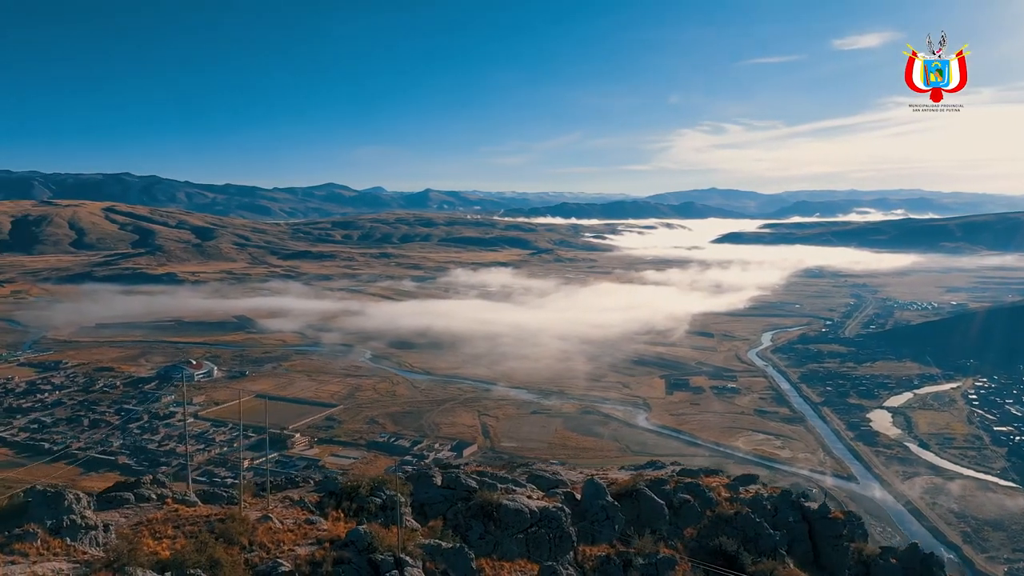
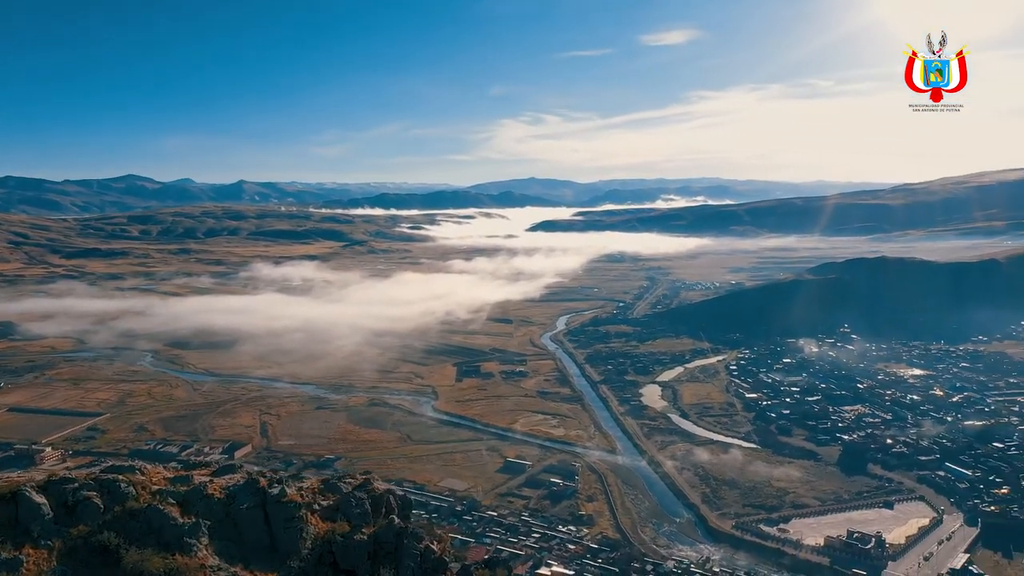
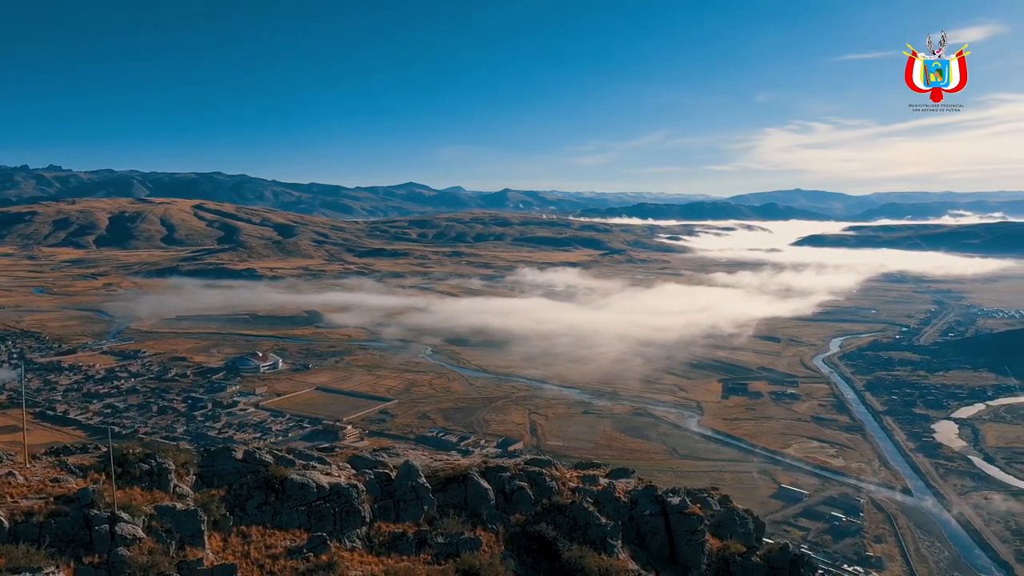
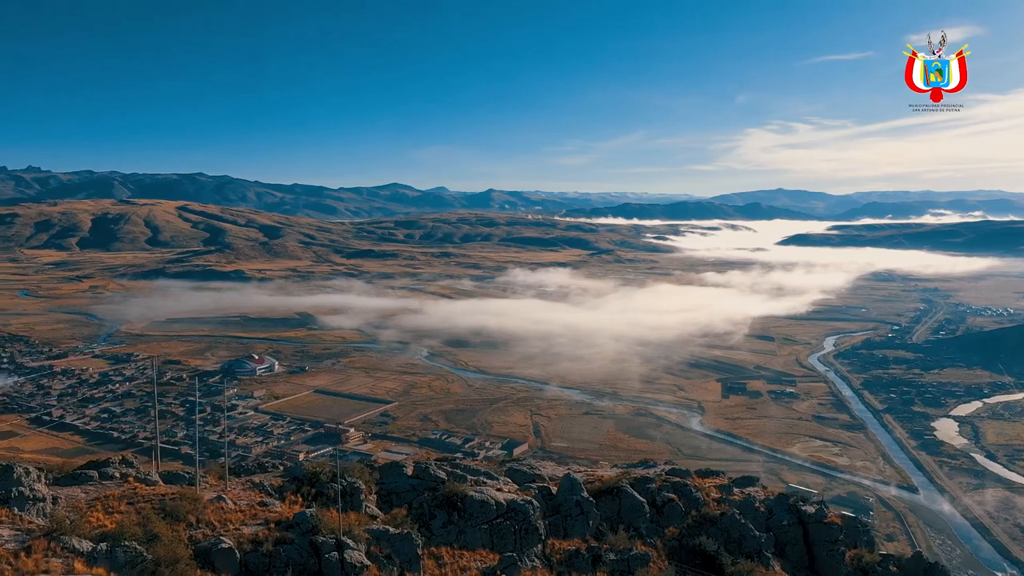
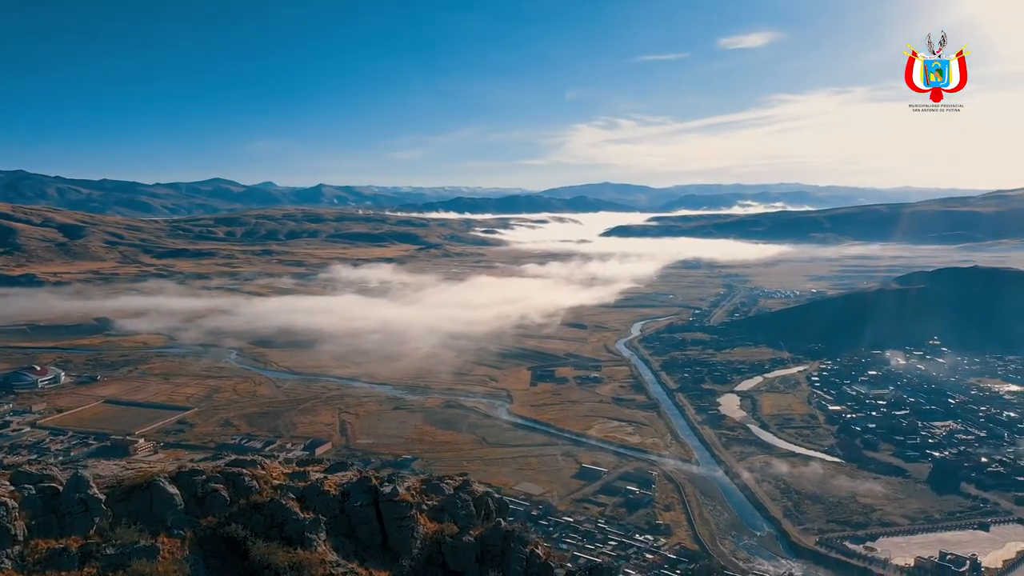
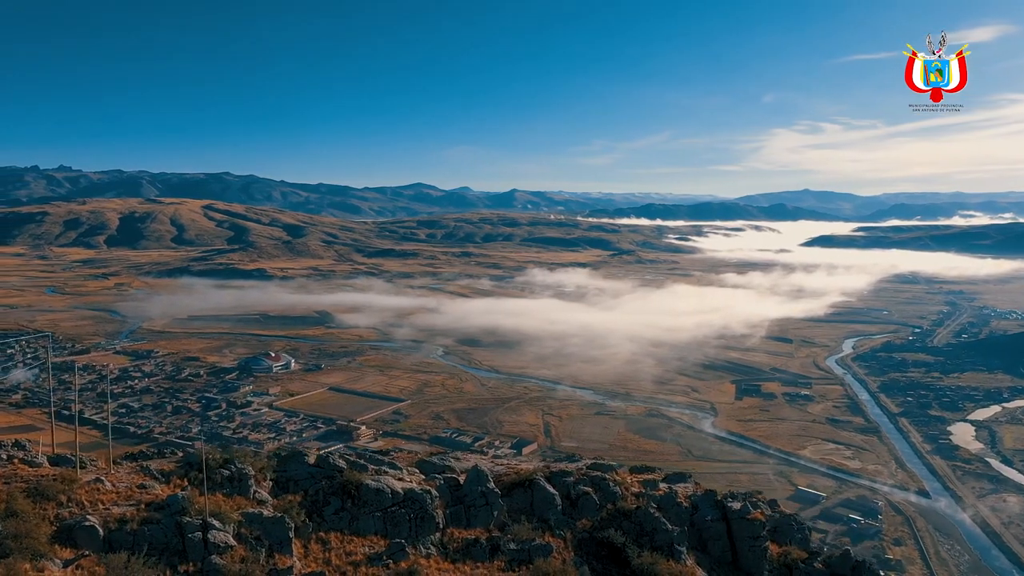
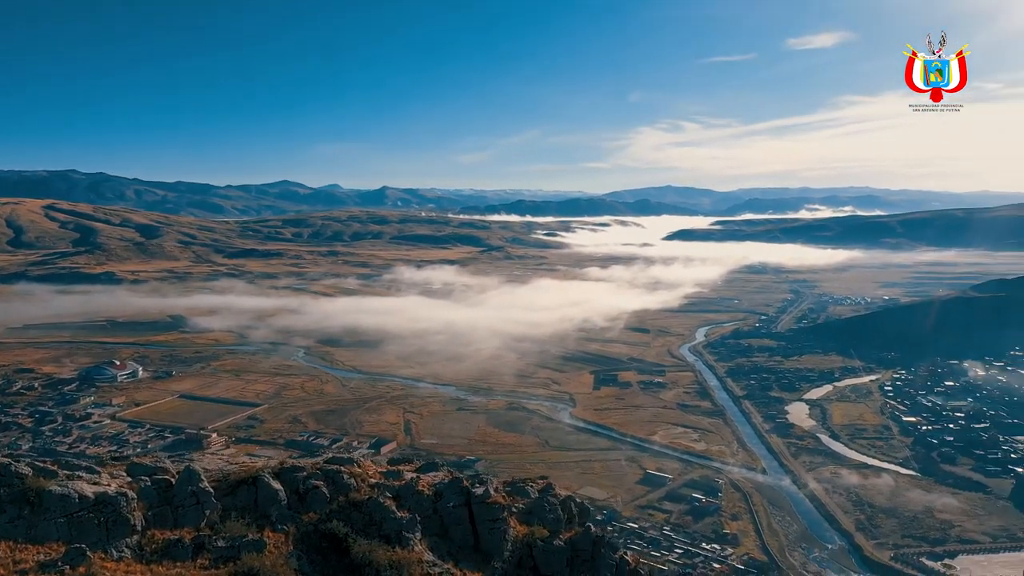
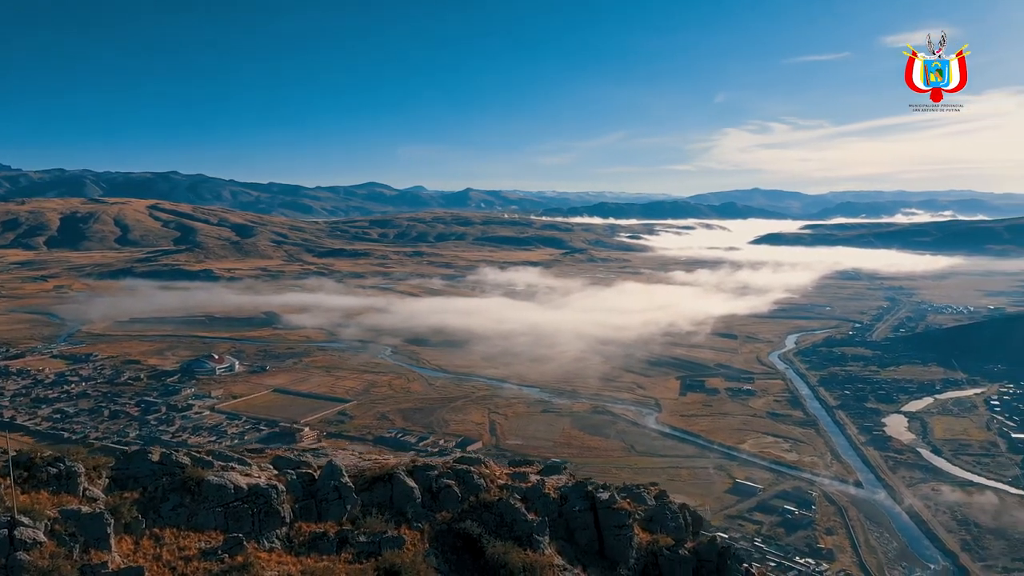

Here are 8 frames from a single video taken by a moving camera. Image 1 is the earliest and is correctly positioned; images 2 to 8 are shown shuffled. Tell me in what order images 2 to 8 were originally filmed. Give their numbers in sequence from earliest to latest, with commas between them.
4, 6, 3, 8, 7, 5, 2
